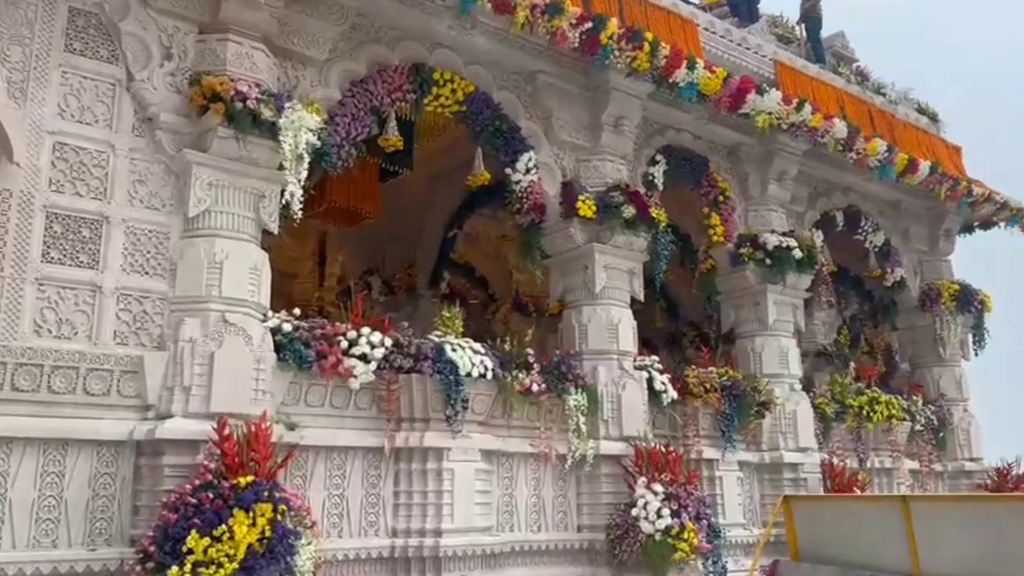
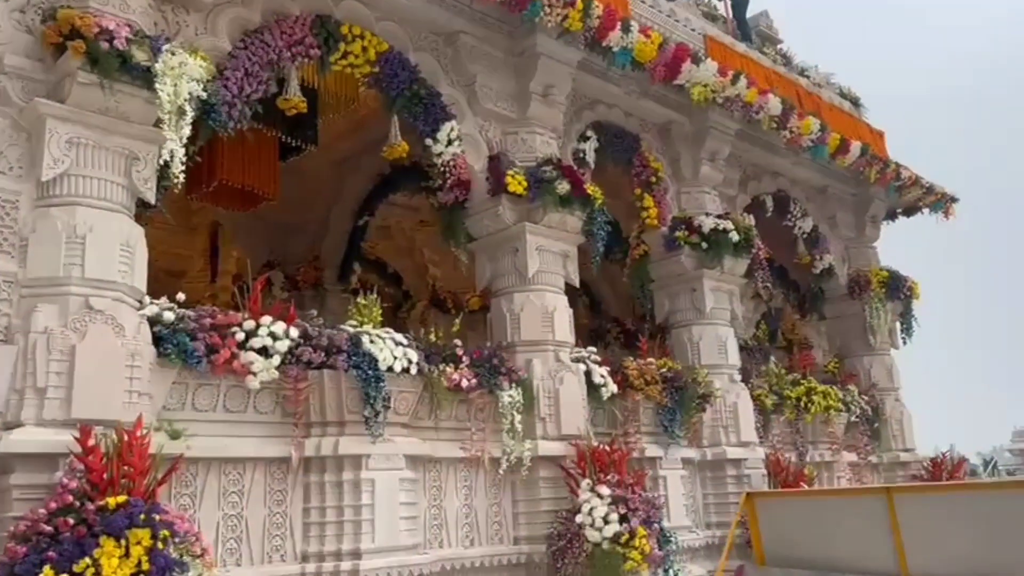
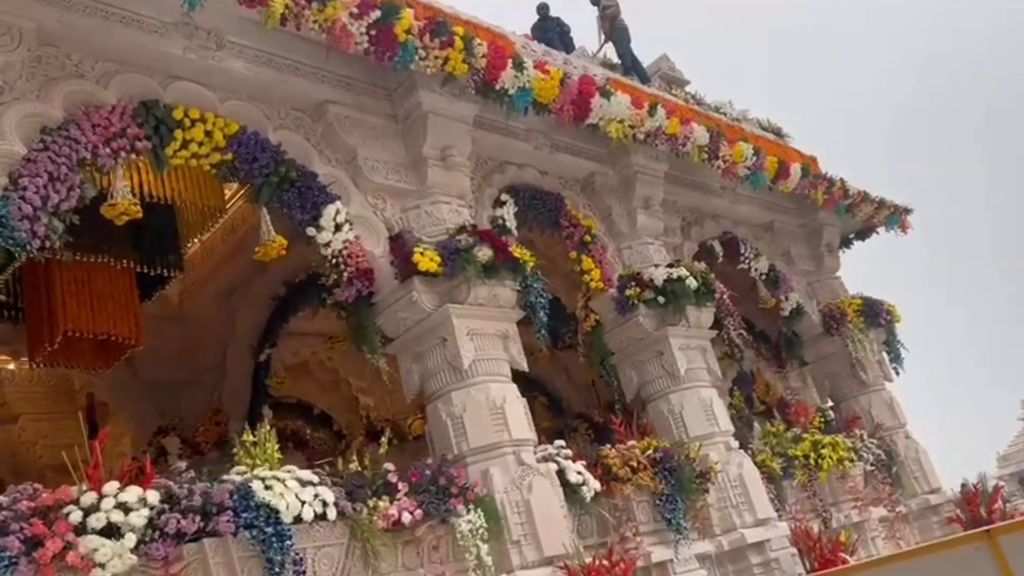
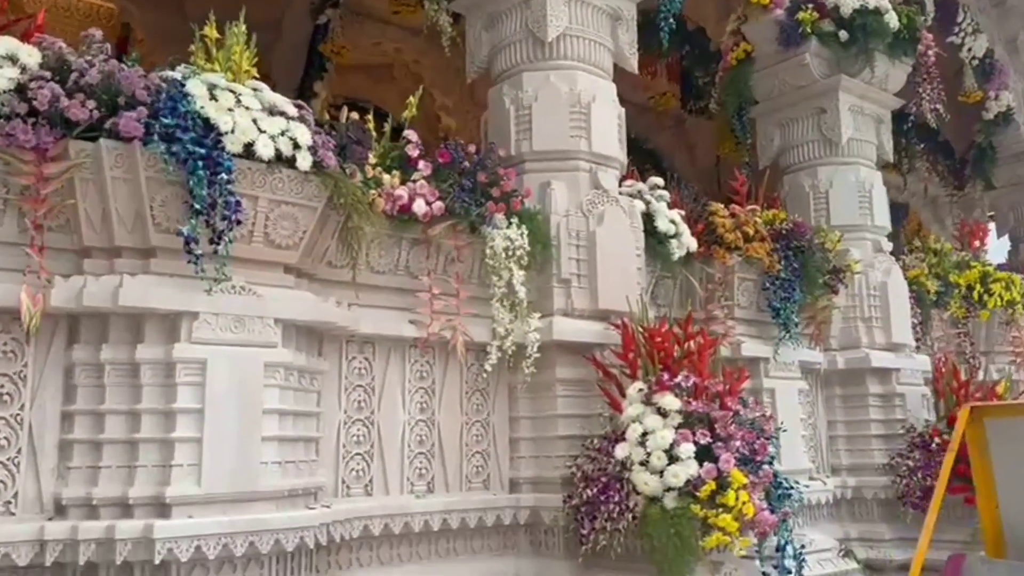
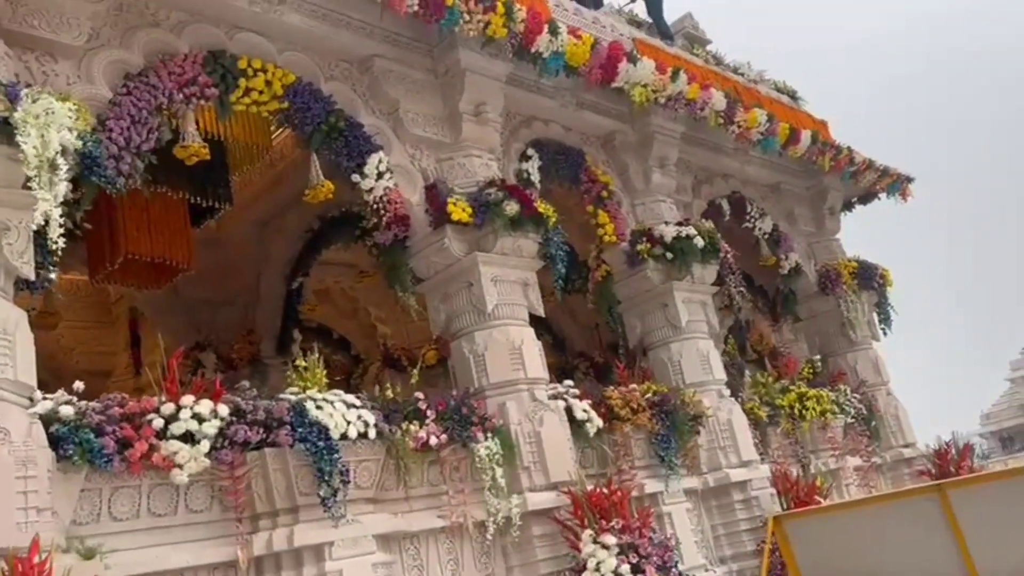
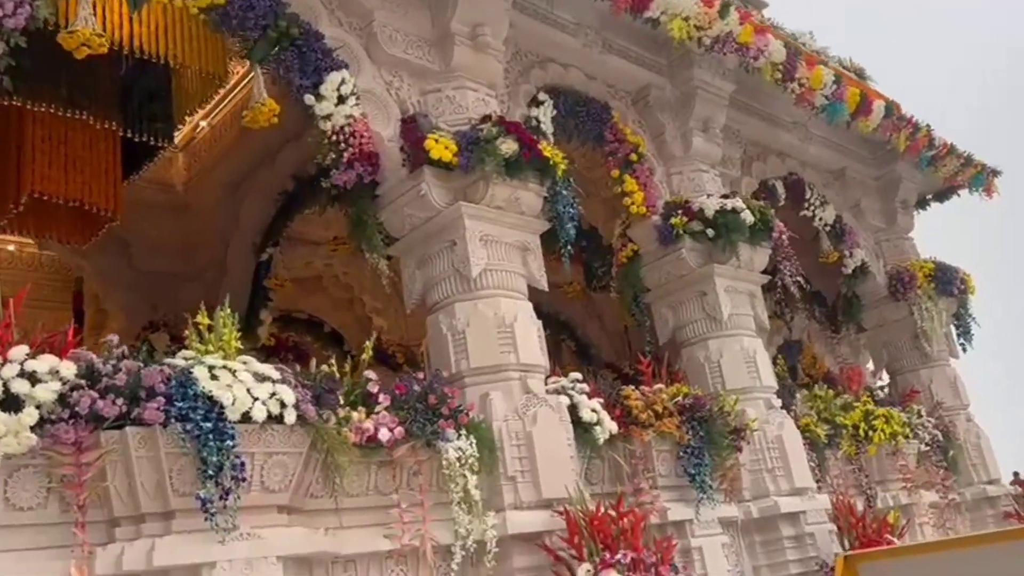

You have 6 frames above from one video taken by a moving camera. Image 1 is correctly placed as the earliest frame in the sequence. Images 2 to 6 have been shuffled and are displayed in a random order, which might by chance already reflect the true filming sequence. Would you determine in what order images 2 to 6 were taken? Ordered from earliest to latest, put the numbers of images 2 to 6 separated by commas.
2, 5, 3, 6, 4
